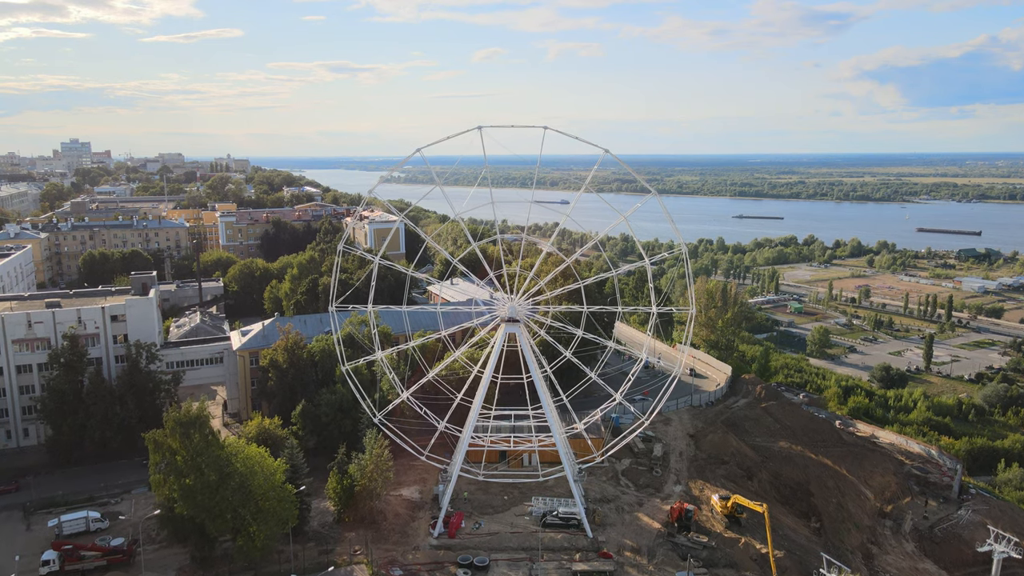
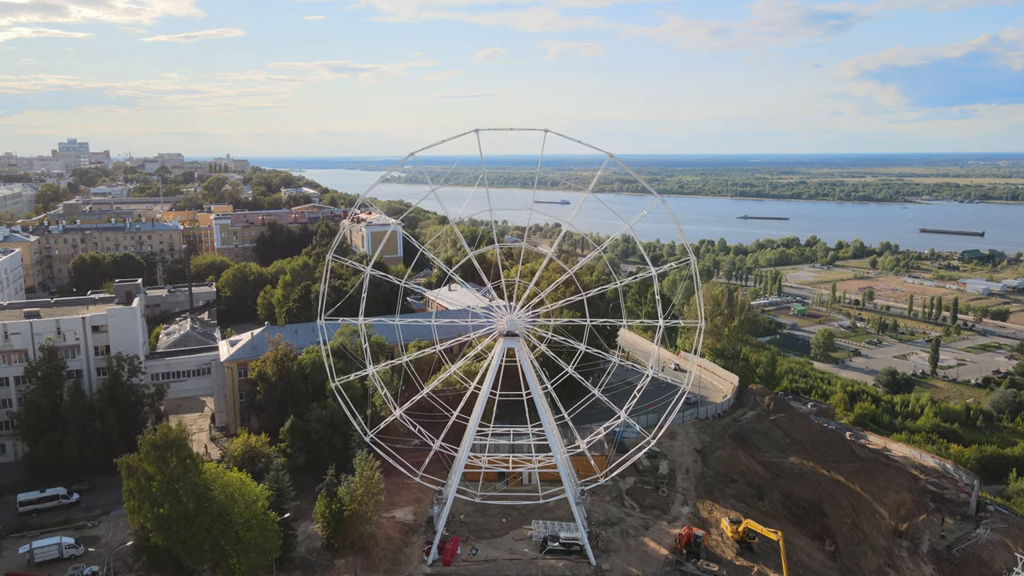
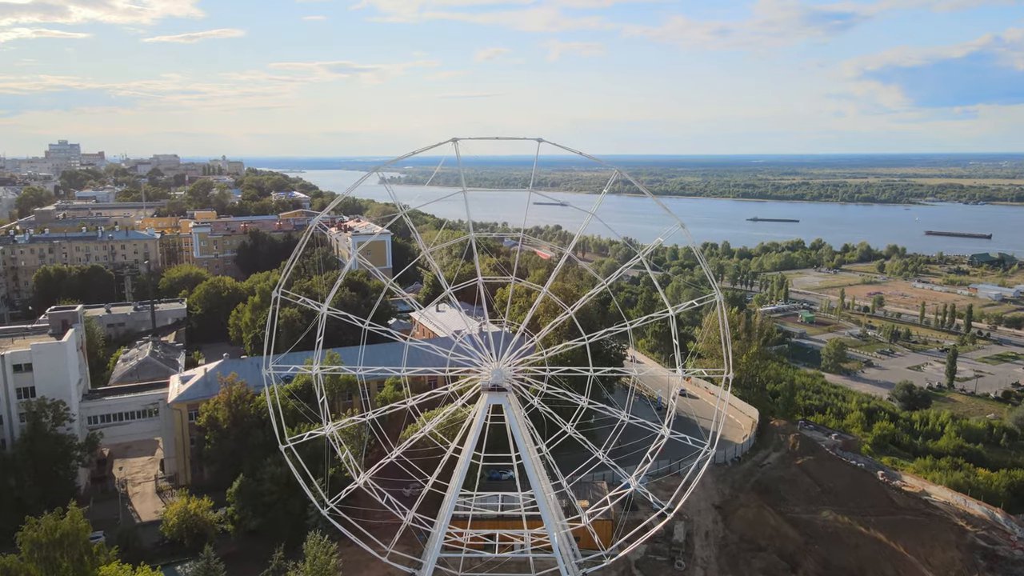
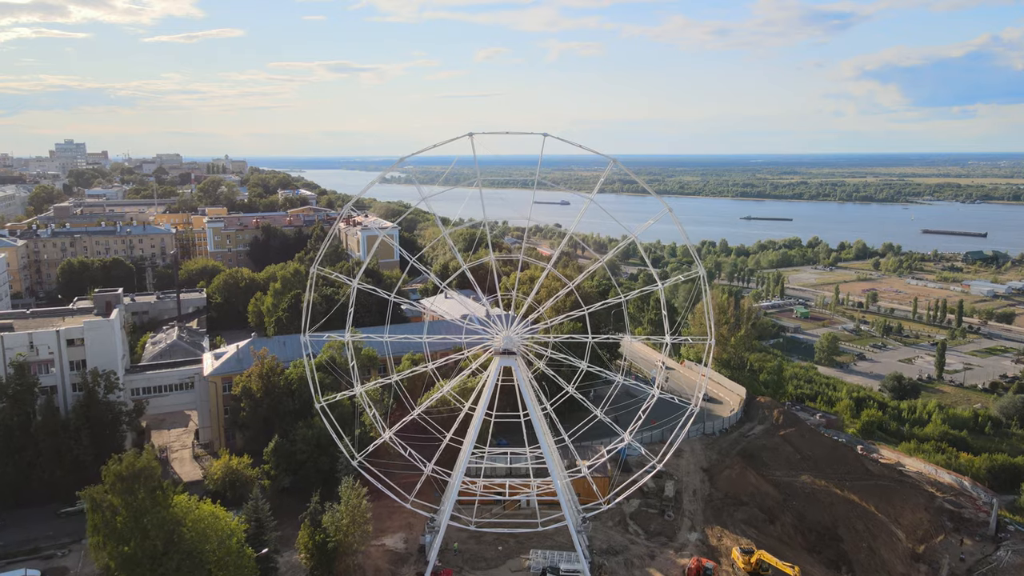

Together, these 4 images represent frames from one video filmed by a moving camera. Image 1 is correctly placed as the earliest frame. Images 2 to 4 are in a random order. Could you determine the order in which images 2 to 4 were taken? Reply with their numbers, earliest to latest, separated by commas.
2, 4, 3
